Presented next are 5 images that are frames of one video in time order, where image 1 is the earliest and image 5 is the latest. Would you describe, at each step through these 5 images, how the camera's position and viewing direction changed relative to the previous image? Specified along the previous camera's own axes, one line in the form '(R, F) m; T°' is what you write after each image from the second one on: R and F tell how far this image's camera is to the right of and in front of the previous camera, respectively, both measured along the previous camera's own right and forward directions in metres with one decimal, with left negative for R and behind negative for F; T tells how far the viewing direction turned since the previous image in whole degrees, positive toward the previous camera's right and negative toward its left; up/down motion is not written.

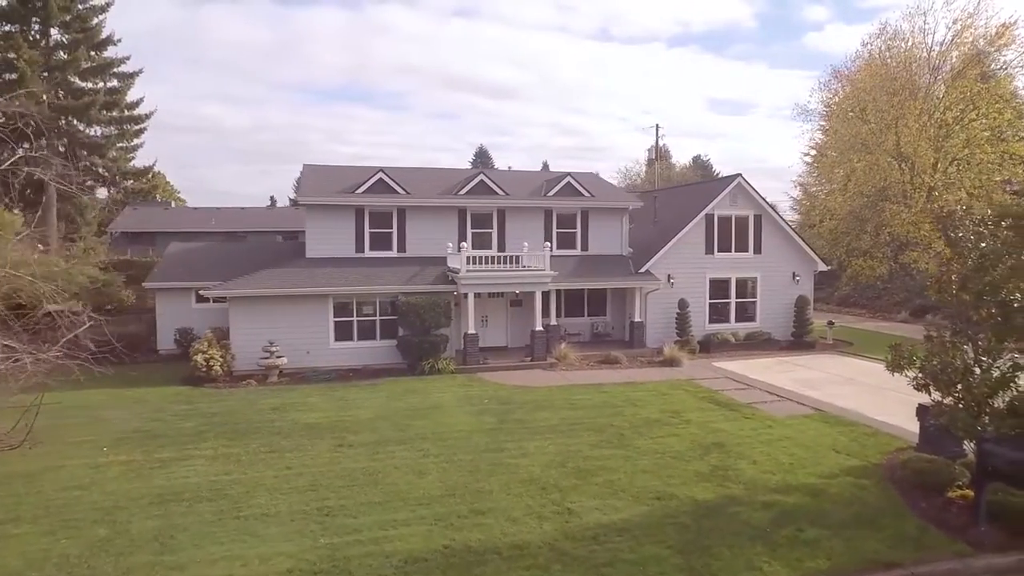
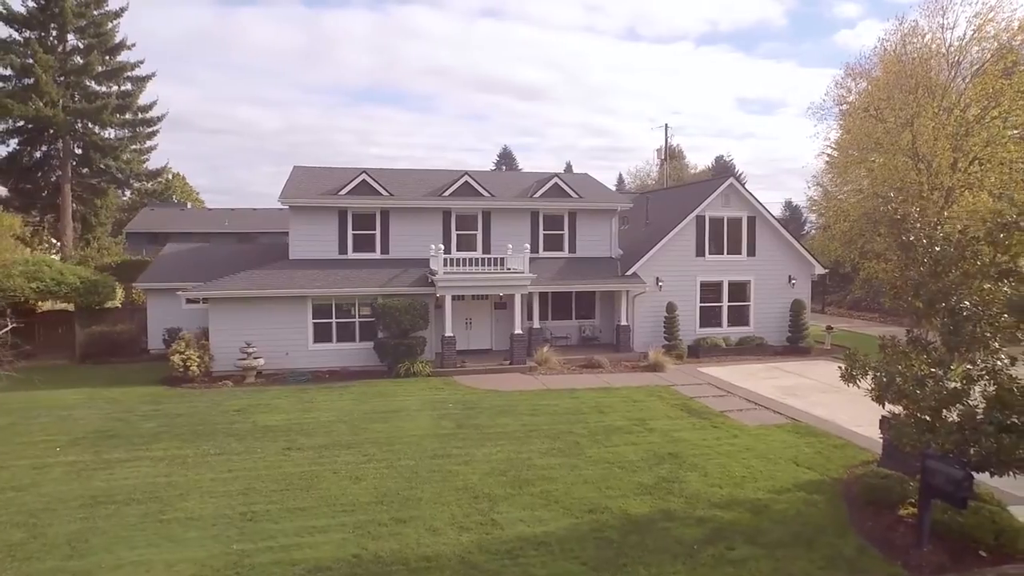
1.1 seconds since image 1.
(+1.5, +0.3) m; -3°
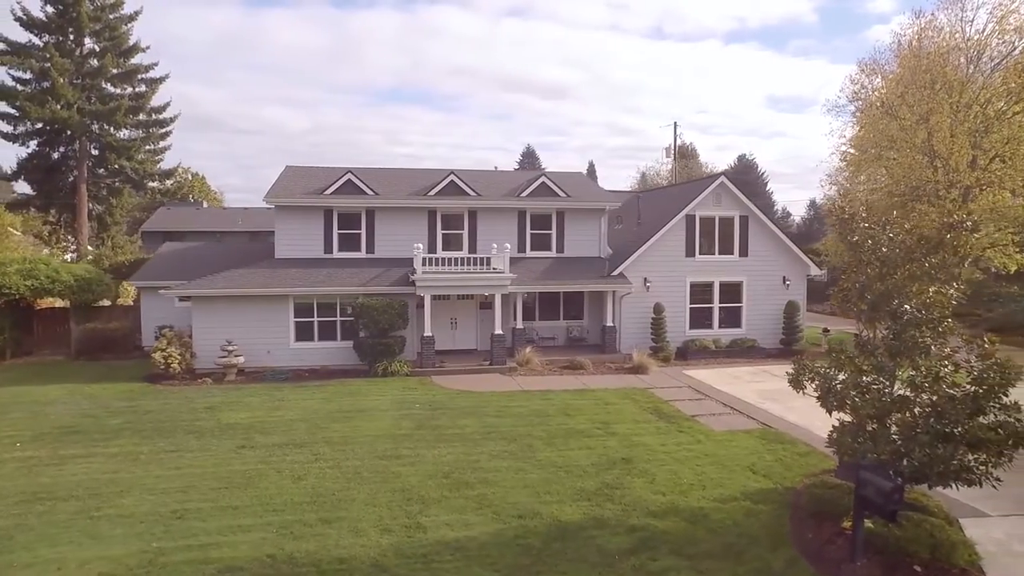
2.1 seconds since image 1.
(+1.4, +0.2) m; -2°
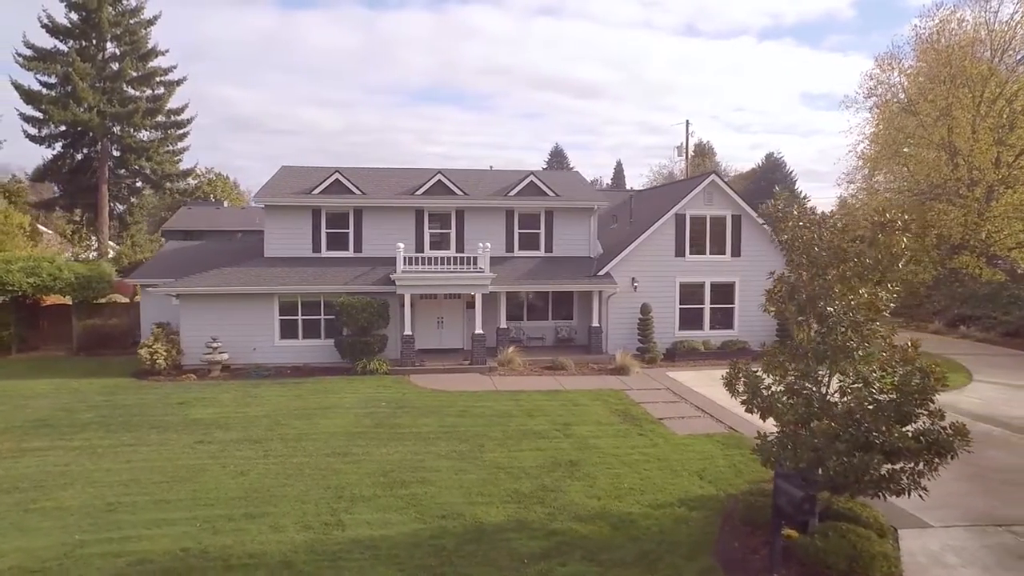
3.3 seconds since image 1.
(+1.6, +0.1) m; -3°
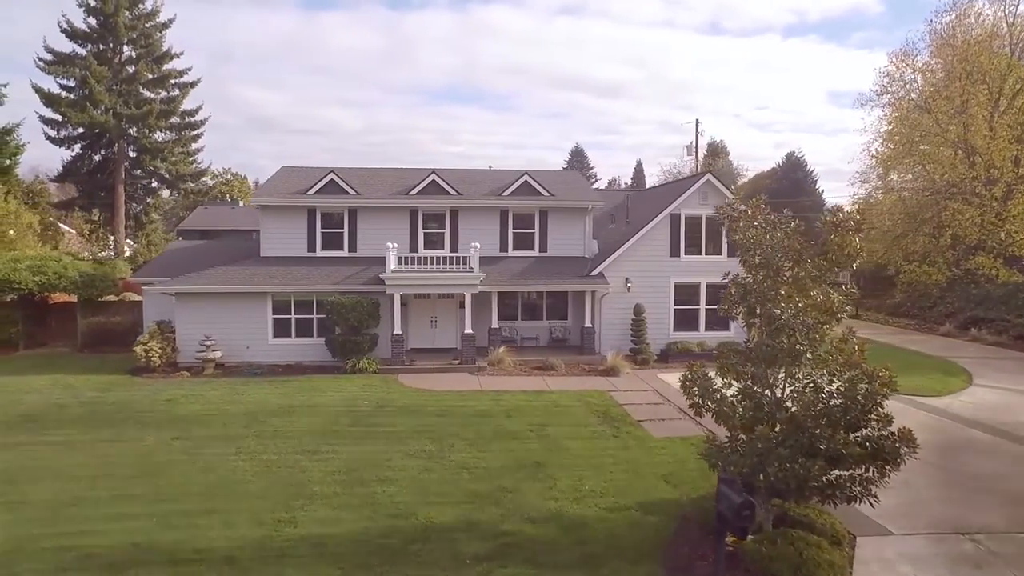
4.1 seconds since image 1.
(+1.0, 0.0) m; -2°
